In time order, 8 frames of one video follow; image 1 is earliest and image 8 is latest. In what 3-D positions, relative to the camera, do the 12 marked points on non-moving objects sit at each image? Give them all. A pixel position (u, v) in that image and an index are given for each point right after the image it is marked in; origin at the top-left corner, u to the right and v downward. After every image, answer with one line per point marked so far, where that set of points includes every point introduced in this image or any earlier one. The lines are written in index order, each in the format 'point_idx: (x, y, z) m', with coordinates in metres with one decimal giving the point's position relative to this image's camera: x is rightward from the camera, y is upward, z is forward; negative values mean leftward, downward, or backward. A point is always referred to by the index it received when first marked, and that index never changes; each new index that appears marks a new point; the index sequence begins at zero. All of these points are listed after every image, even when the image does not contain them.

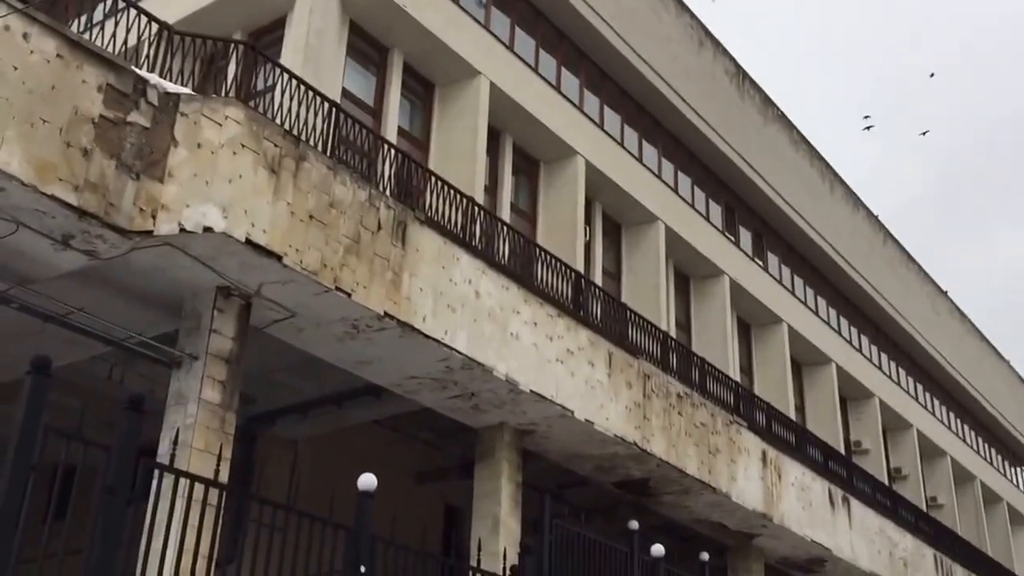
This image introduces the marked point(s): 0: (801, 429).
0: (+4.7, -2.3, +17.4) m
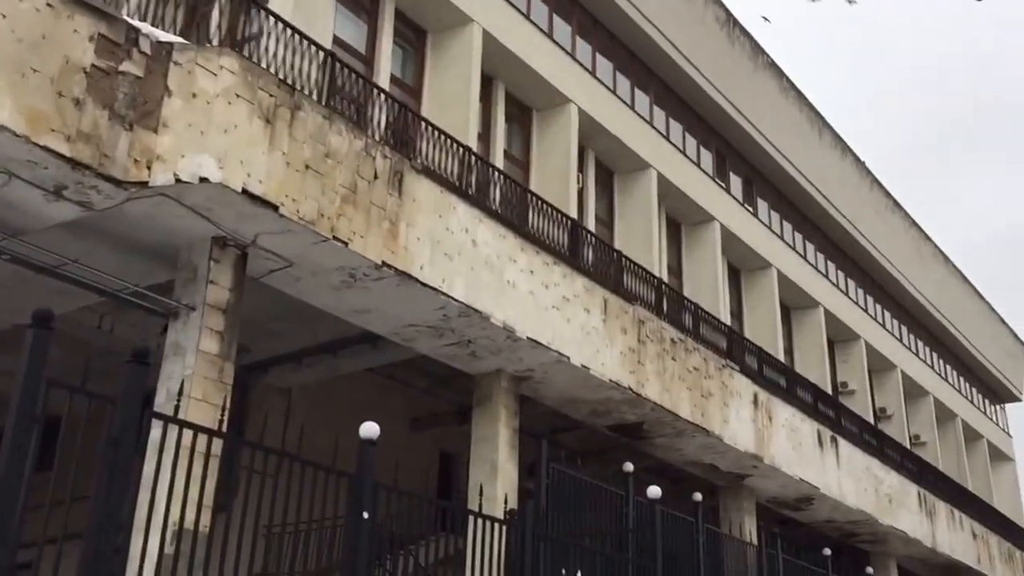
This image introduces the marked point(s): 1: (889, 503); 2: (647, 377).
0: (+4.6, -1.4, +17.6) m
1: (+6.5, -3.7, +18.7) m
2: (+1.6, -1.0, +12.7) m
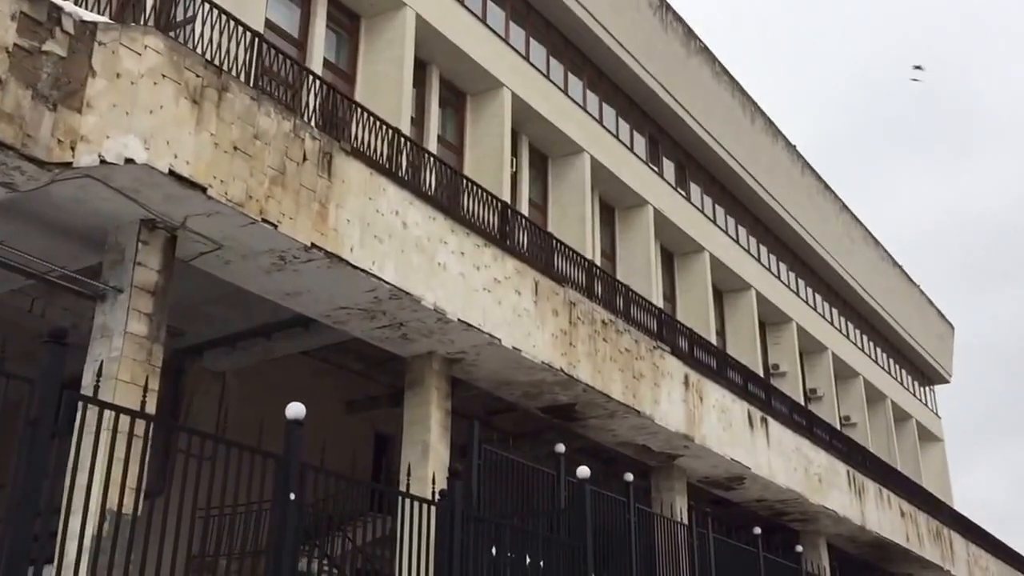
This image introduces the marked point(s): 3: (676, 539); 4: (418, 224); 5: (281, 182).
0: (+3.5, -1.1, +17.9) m
1: (+5.4, -3.4, +19.2) m
2: (+0.8, -0.8, +12.9) m
3: (+2.3, -3.5, +15.1) m
4: (-0.9, +0.6, +10.9) m
5: (-2.0, +0.9, +9.4) m
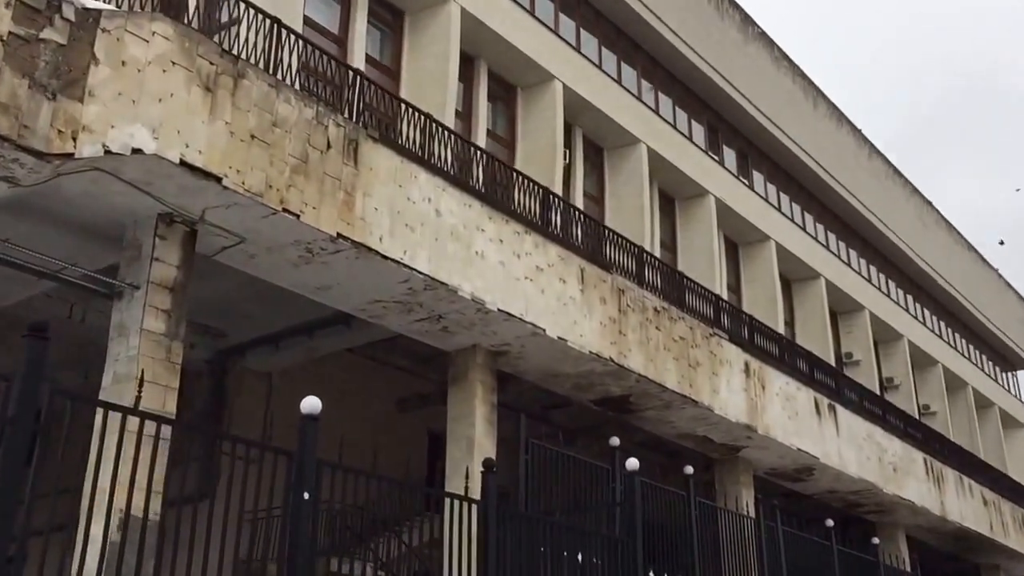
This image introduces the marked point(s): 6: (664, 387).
0: (+4.4, -0.9, +17.2) m
1: (+6.4, -3.1, +18.3) m
2: (+1.3, -0.7, +12.3) m
3: (+3.0, -3.3, +14.5) m
4: (-0.6, +0.7, +10.4) m
5: (-1.7, +1.0, +9.0) m
6: (+1.8, -1.2, +12.8) m
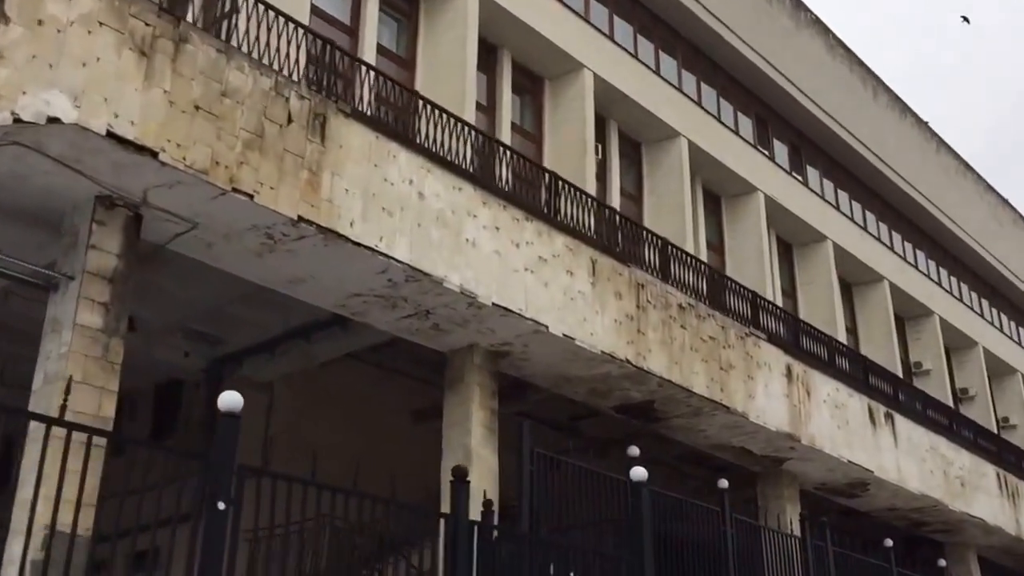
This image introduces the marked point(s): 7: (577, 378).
0: (+4.8, -0.8, +15.8) m
1: (+6.9, -3.1, +16.7) m
2: (+1.4, -0.6, +11.1) m
3: (+3.3, -3.2, +13.1) m
4: (-0.6, +0.8, +9.4) m
5: (-1.9, +1.0, +8.1) m
6: (+1.9, -1.1, +11.6) m
7: (+0.7, -0.9, +11.2) m
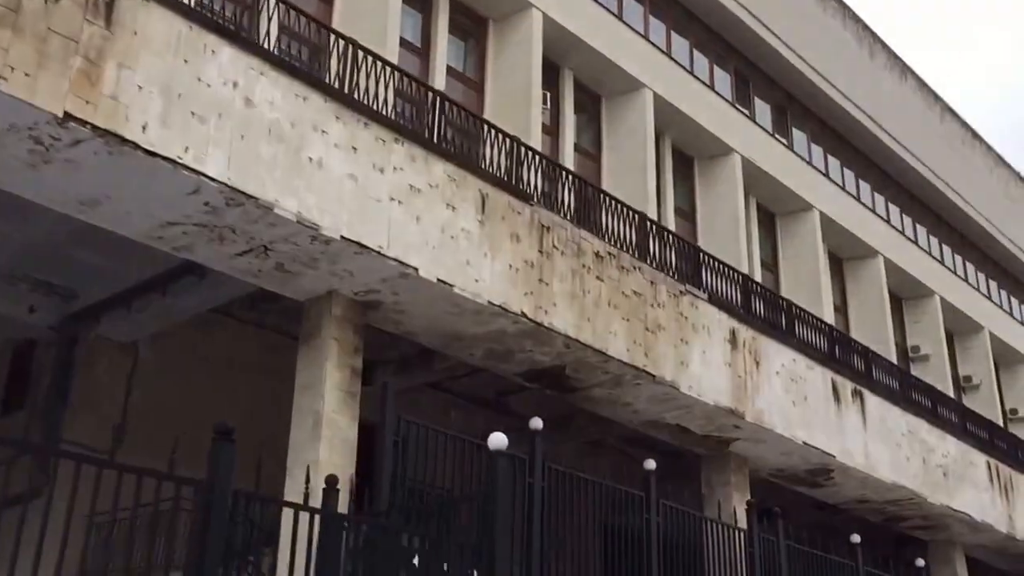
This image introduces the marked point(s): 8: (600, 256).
0: (+3.8, -0.3, +14.0) m
1: (+5.9, -2.6, +15.0) m
2: (+0.4, -0.1, +9.4) m
3: (+2.3, -2.7, +11.4) m
4: (-1.7, +1.3, +7.7) m
5: (-3.0, +1.6, +6.4) m
6: (+0.9, -0.6, +9.9) m
7: (-0.4, -0.4, +9.5) m
8: (+0.8, +0.3, +10.1) m
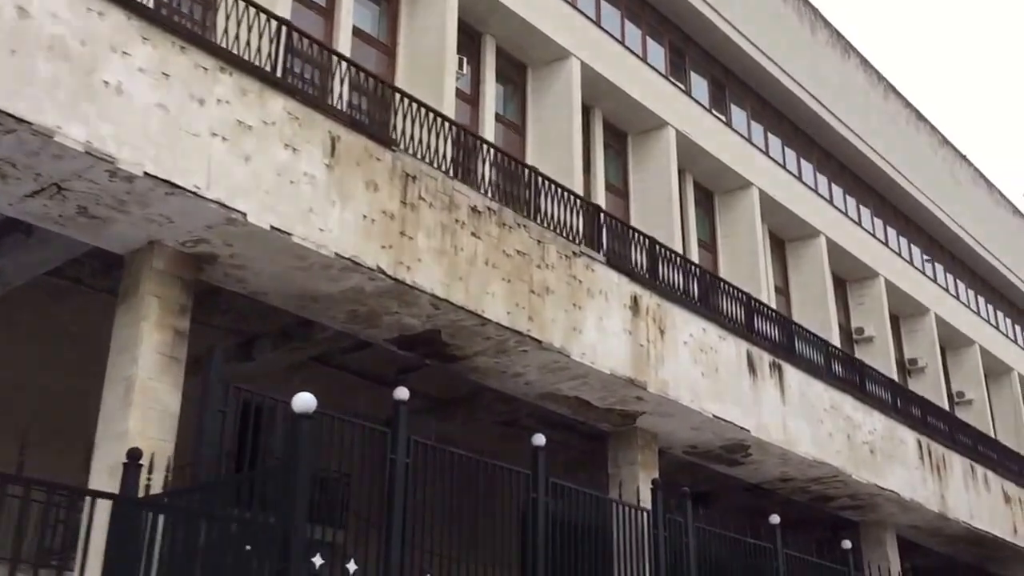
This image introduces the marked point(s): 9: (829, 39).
0: (+2.6, +0.1, +13.2) m
1: (+4.7, -2.2, +14.2) m
2: (-0.7, +0.2, +8.5) m
3: (+1.1, -2.4, +10.5) m
4: (-2.7, +1.6, +6.7) m
5: (-4.0, +1.9, +5.3) m
6: (-0.2, -0.3, +8.9) m
7: (-1.5, -0.1, +8.5) m
8: (-0.3, +0.7, +9.2) m
9: (+5.7, +4.9, +20.6) m
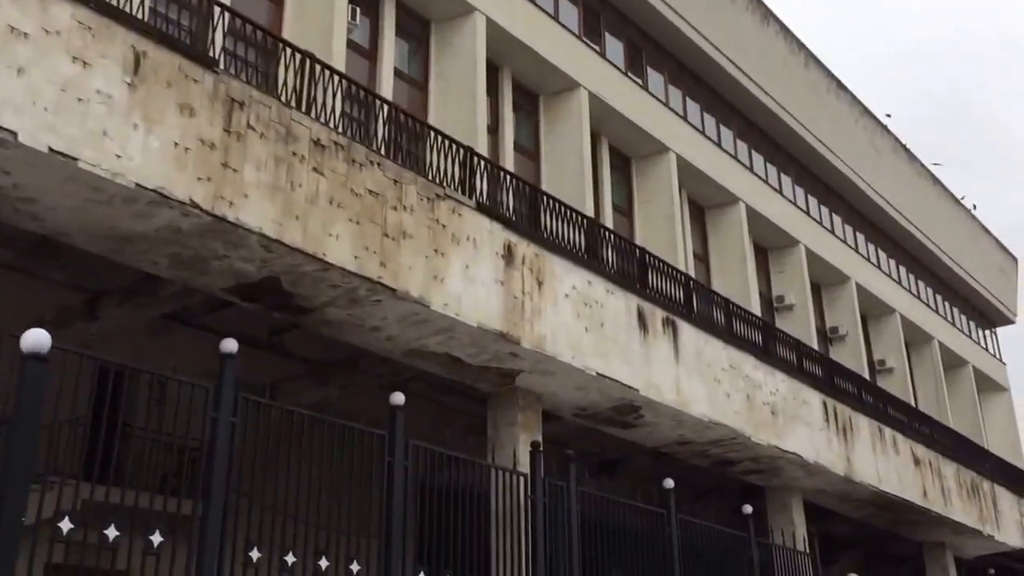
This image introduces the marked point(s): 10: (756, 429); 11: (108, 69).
0: (+1.2, +0.6, +12.4) m
1: (+3.2, -1.6, +13.6) m
2: (-1.9, +0.7, +7.6) m
3: (-0.1, -1.9, +9.8) m
4: (-3.8, +2.0, +5.7) m
5: (-4.9, +2.2, +4.2) m
6: (-1.4, +0.2, +8.1) m
7: (-2.6, +0.4, +7.6) m
8: (-1.4, +1.1, +8.3) m
9: (+3.9, +5.6, +19.9) m
10: (+3.0, -1.7, +13.2) m
11: (-2.6, +1.4, +6.9) m
